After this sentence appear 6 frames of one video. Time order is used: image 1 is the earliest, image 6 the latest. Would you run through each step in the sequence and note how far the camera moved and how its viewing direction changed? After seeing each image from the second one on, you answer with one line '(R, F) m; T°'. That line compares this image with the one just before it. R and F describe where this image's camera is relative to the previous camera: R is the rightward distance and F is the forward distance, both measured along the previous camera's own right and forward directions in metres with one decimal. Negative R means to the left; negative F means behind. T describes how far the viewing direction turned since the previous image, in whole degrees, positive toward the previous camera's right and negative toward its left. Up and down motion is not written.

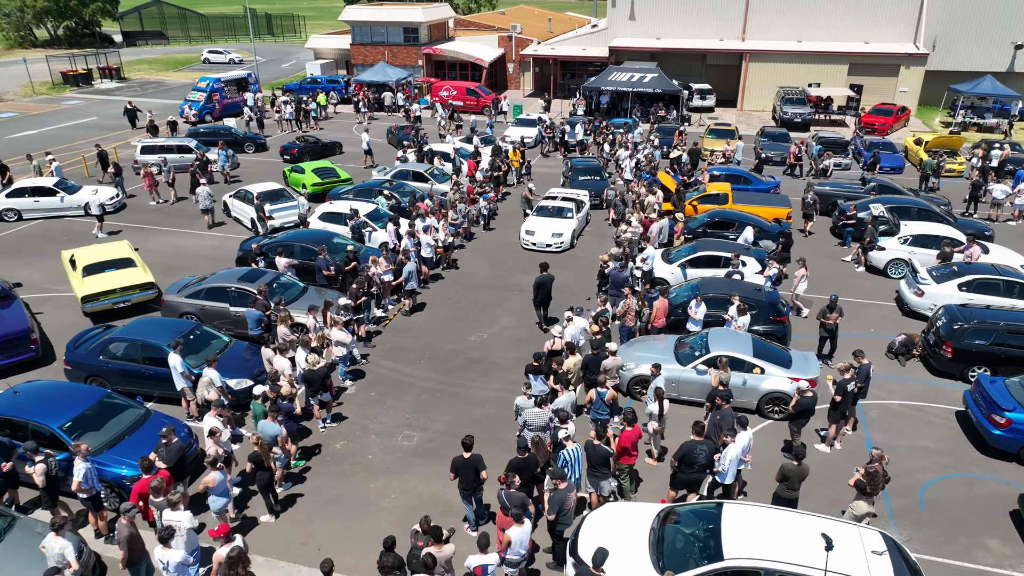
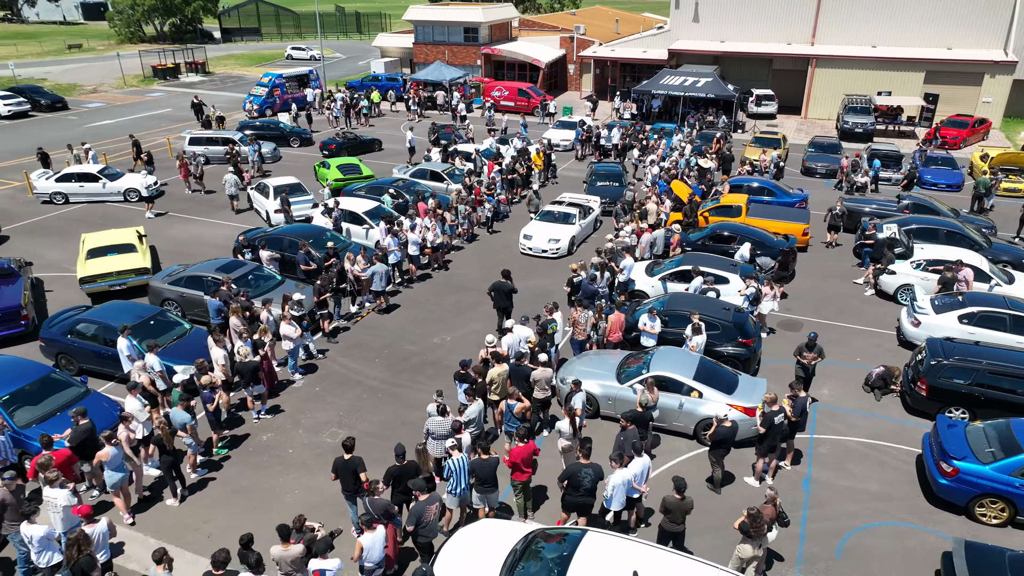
(+2.7, +0.3) m; -7°
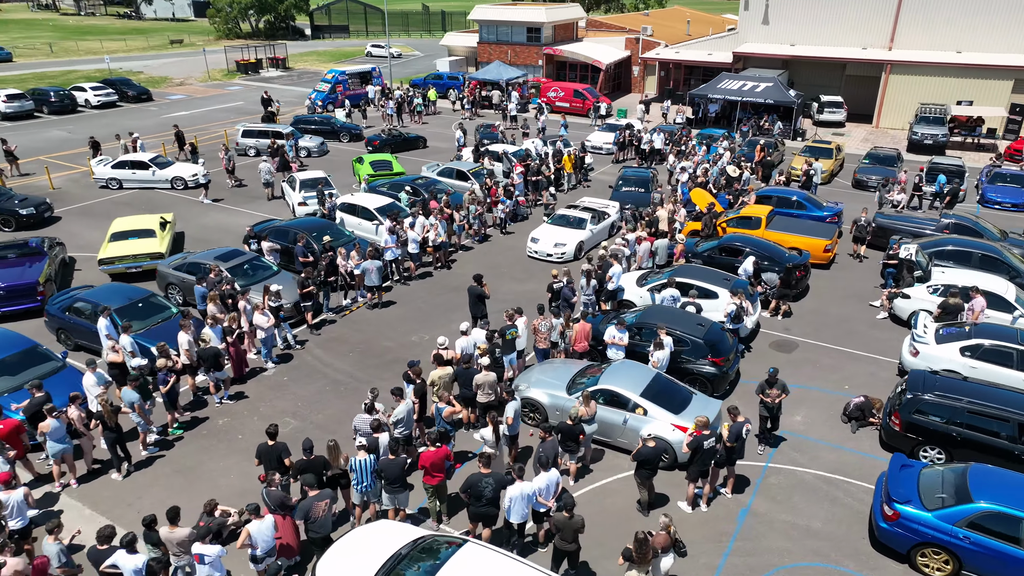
(+2.3, +0.2) m; -7°
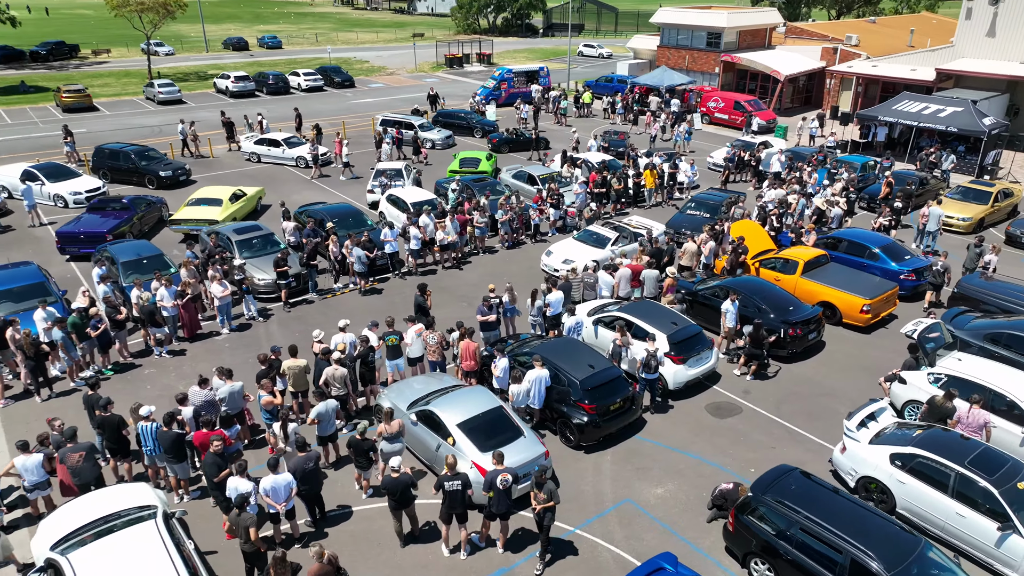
(+6.3, +1.4) m; -19°
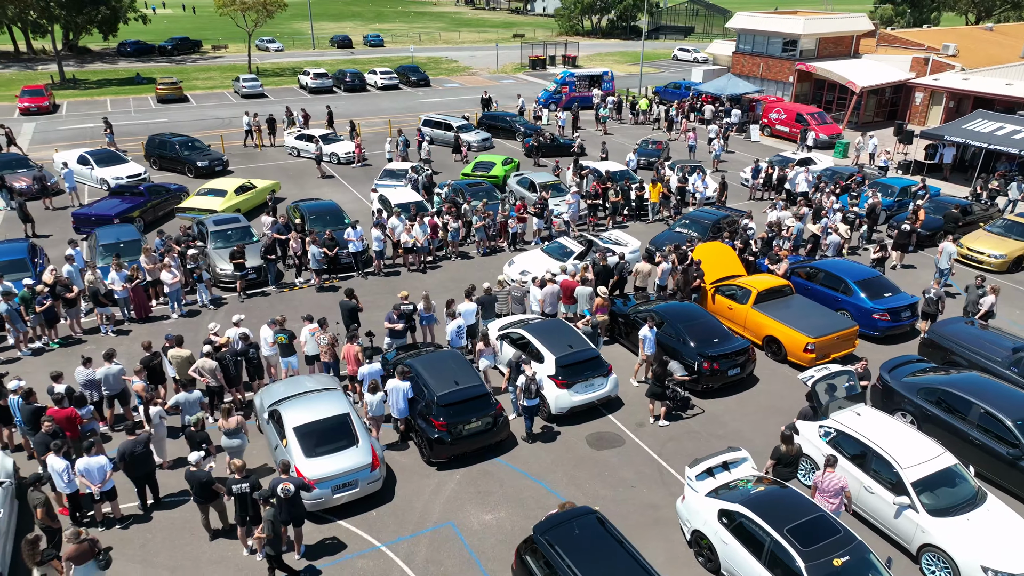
(+4.3, +0.5) m; -9°
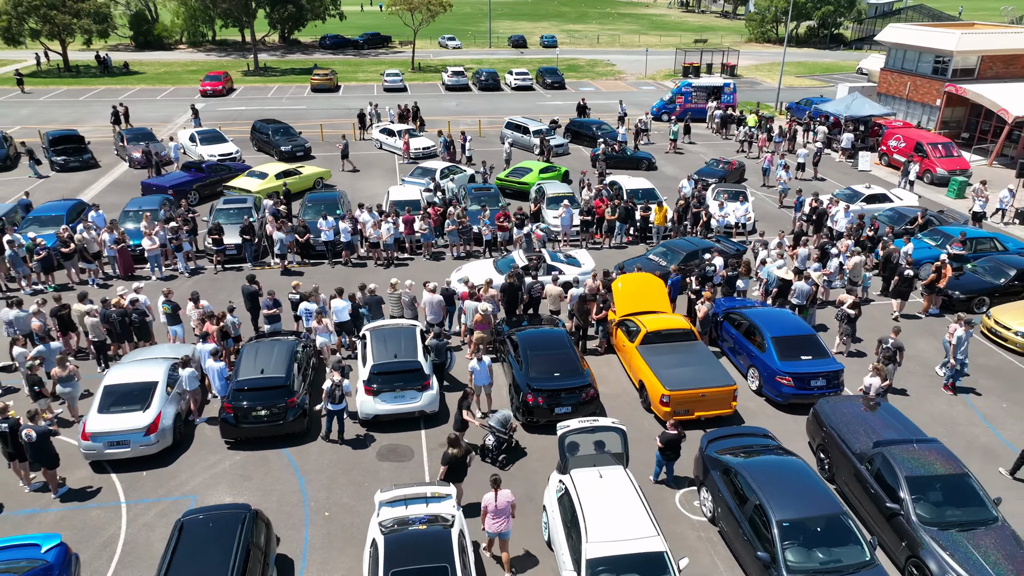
(+6.9, +1.0) m; -16°
